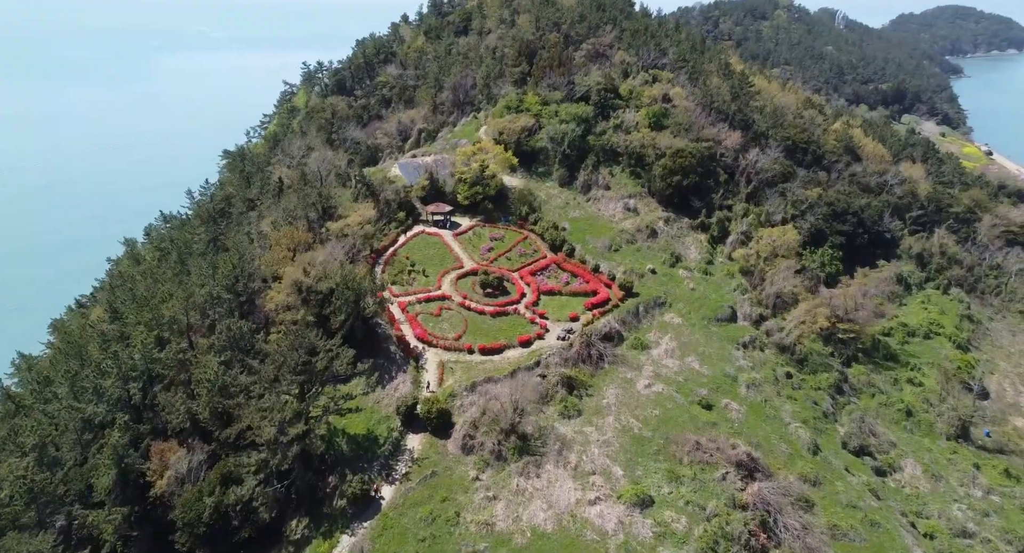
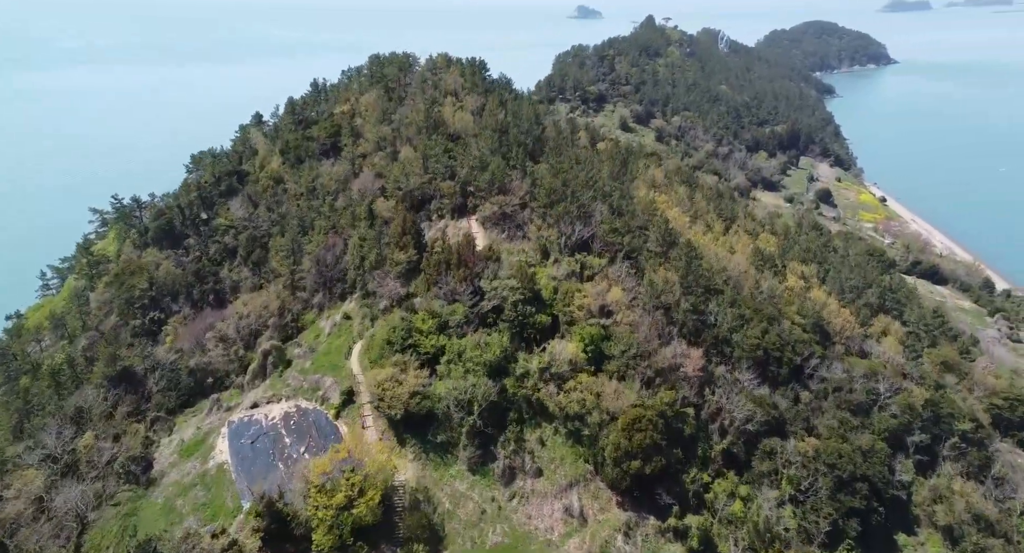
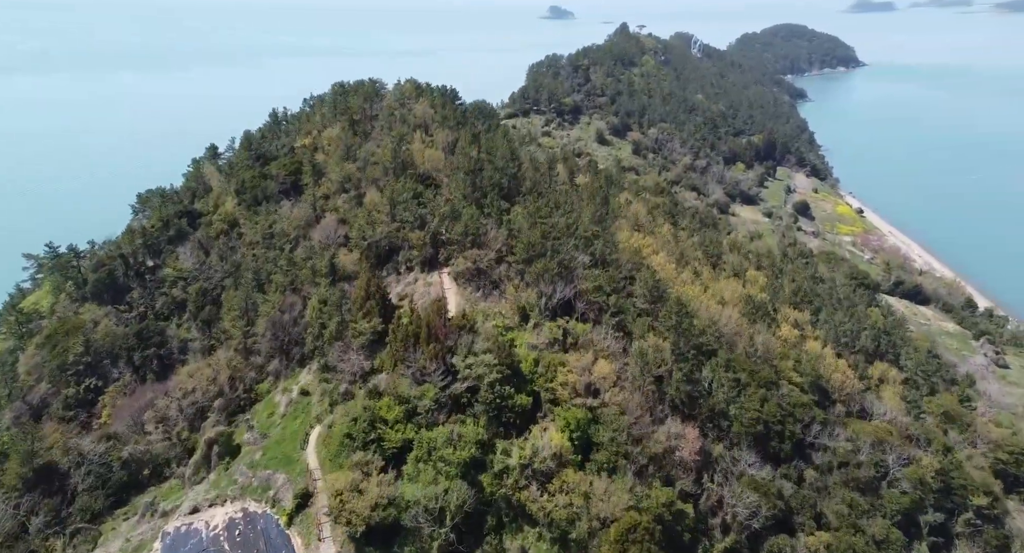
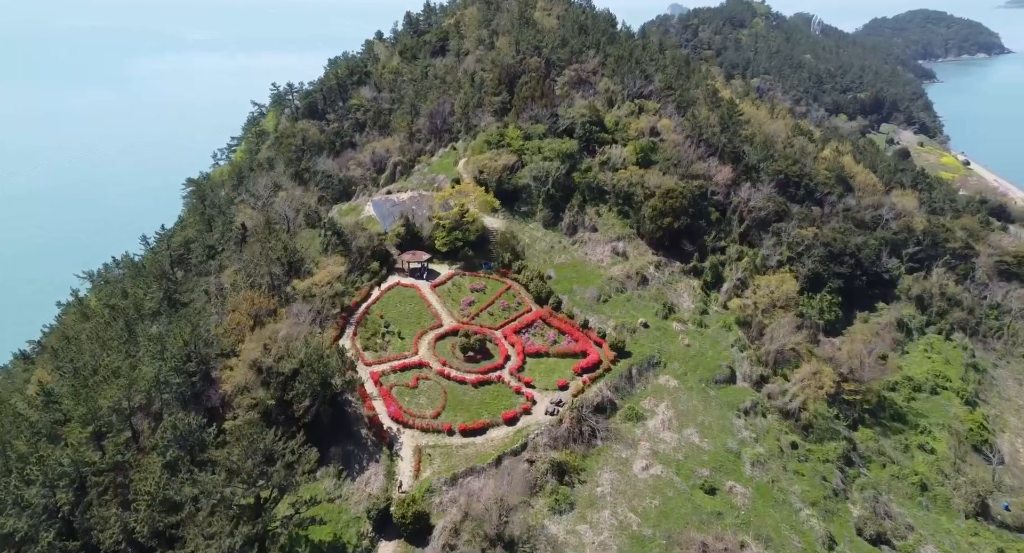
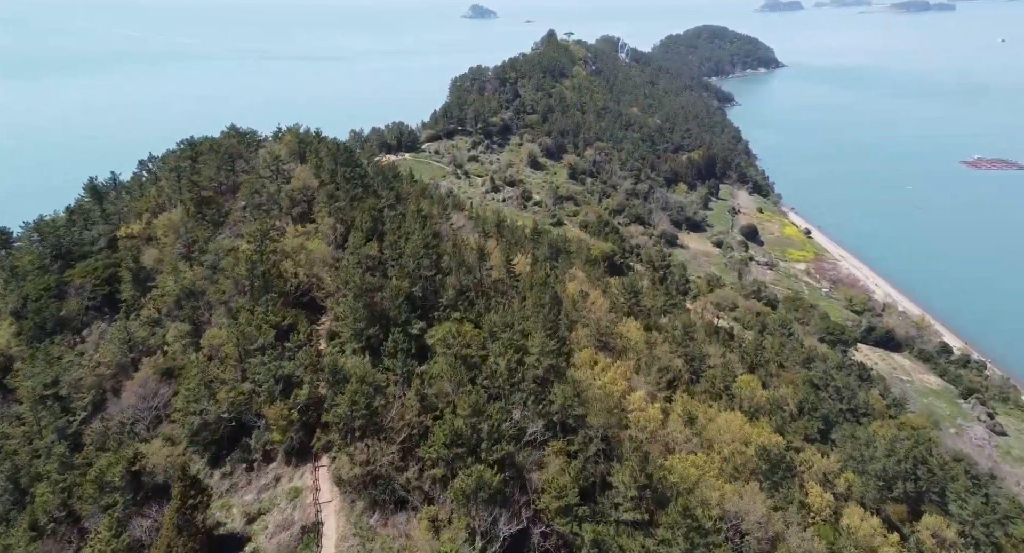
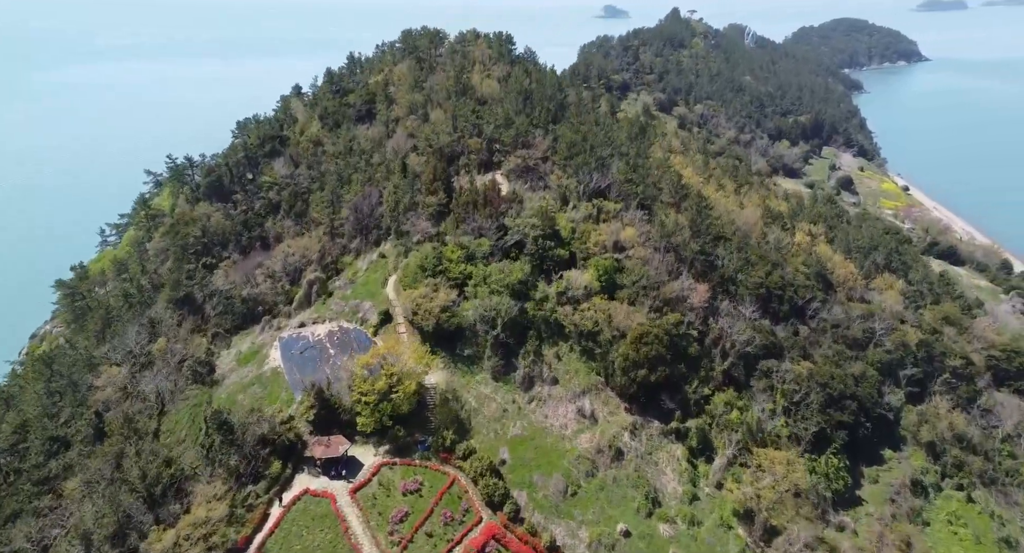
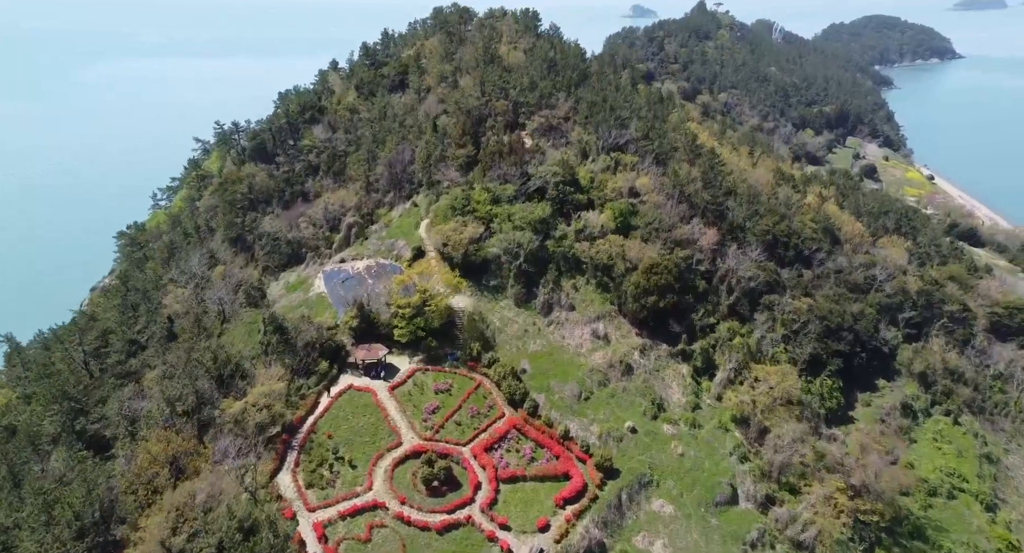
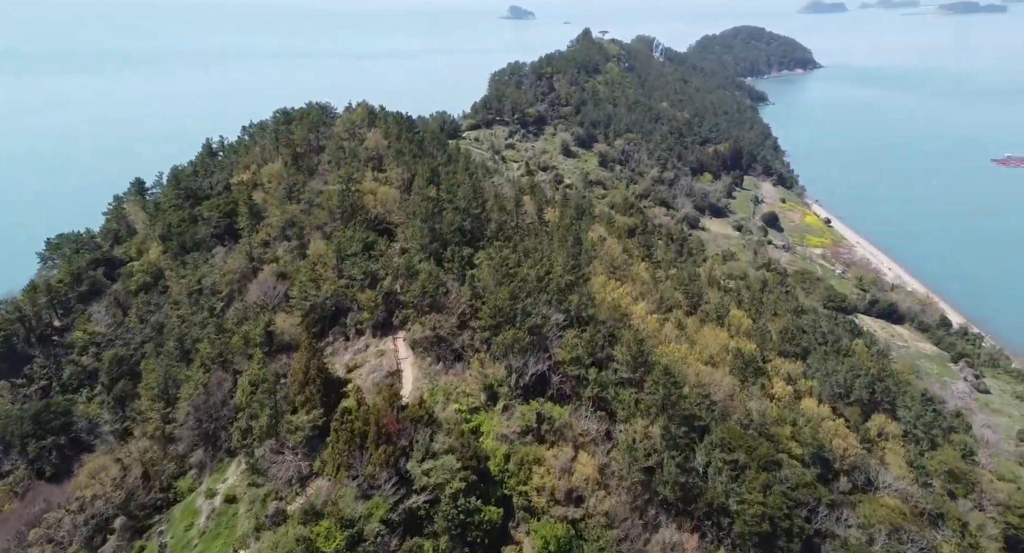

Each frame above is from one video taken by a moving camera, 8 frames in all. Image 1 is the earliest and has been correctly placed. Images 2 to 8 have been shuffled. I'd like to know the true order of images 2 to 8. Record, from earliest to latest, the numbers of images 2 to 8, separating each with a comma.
4, 7, 6, 2, 3, 8, 5
